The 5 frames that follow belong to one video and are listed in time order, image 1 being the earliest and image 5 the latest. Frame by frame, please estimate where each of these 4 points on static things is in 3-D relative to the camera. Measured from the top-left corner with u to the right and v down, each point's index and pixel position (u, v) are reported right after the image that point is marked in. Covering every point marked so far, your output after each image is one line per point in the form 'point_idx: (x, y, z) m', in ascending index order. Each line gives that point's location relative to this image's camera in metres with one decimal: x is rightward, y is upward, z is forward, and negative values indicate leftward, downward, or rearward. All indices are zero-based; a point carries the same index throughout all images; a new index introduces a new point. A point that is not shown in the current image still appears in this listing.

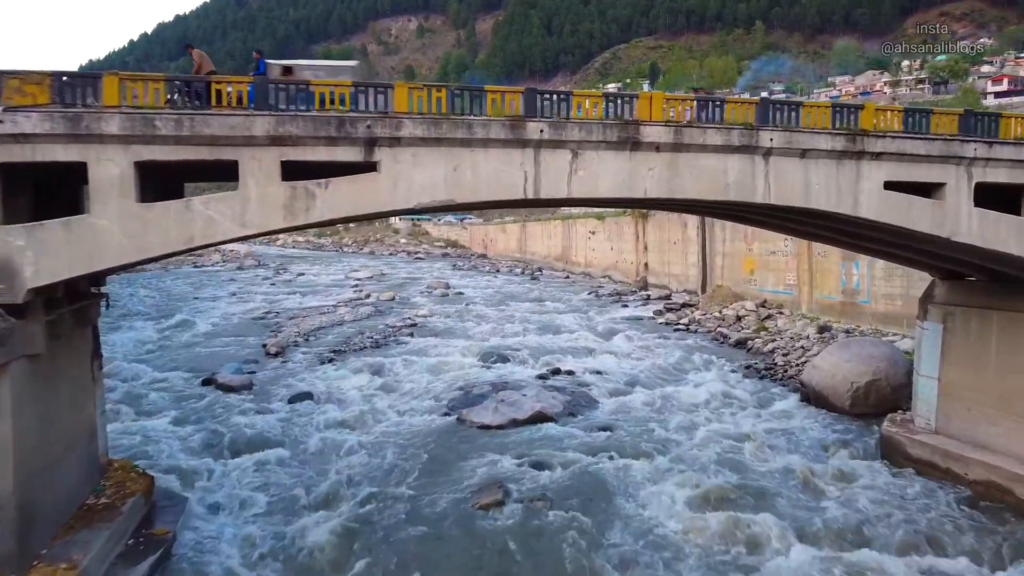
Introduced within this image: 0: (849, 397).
0: (+4.3, -1.4, +10.5) m
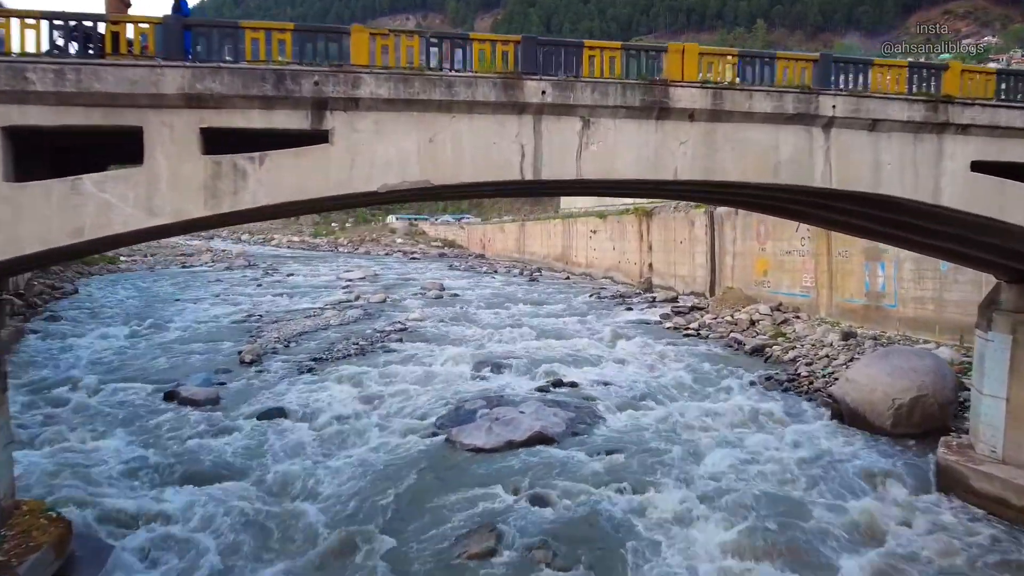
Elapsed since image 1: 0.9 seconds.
0: (+4.3, -1.4, +9.3) m
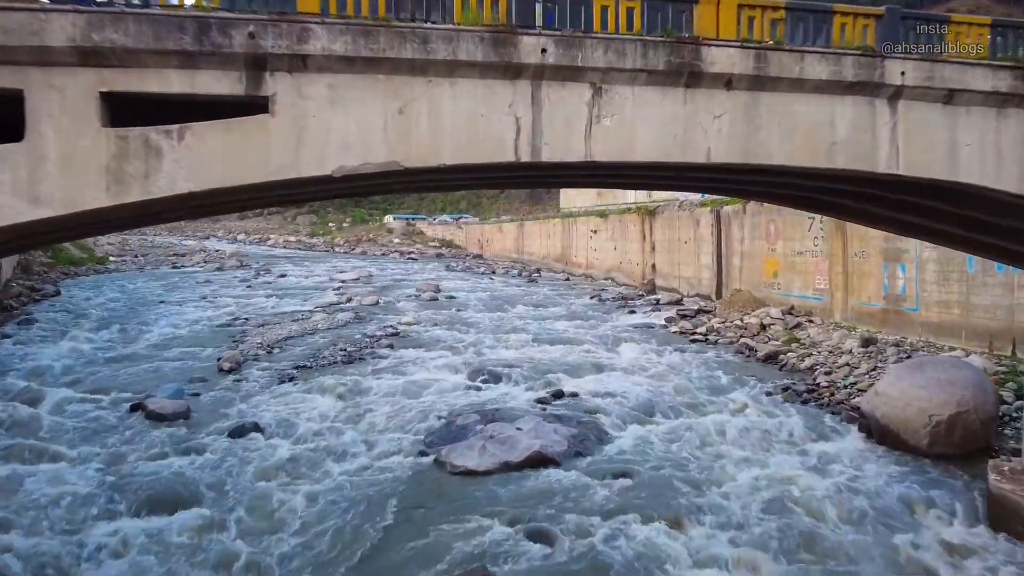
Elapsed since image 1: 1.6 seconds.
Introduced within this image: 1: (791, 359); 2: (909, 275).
0: (+4.2, -1.5, +8.4) m
1: (+4.5, -1.1, +13.2) m
2: (+6.8, +0.2, +14.1) m
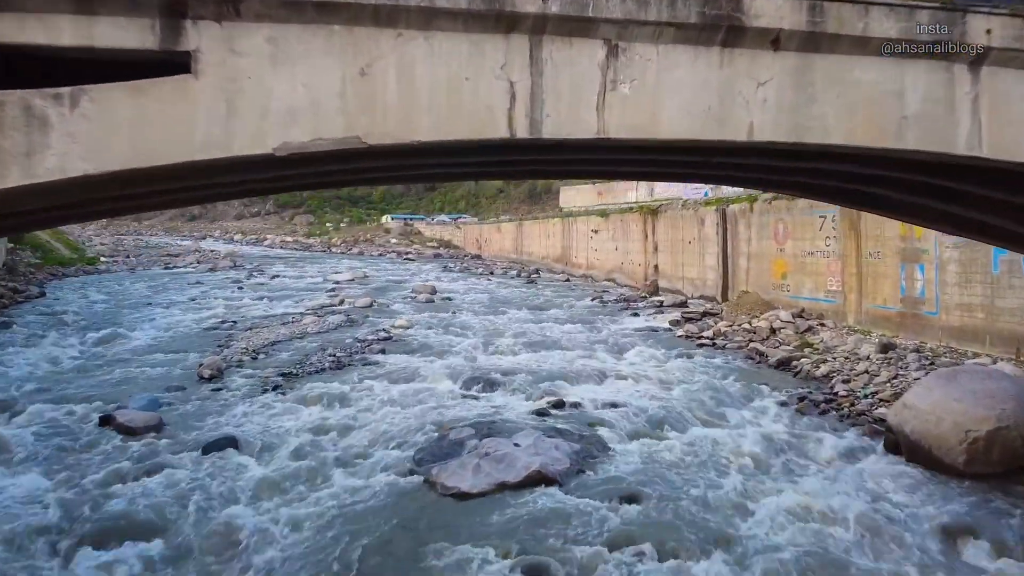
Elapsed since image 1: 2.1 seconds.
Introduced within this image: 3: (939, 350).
0: (+4.2, -1.5, +7.6) m
1: (+4.5, -1.2, +12.5) m
2: (+6.8, +0.2, +13.3) m
3: (+6.8, -1.0, +12.9) m
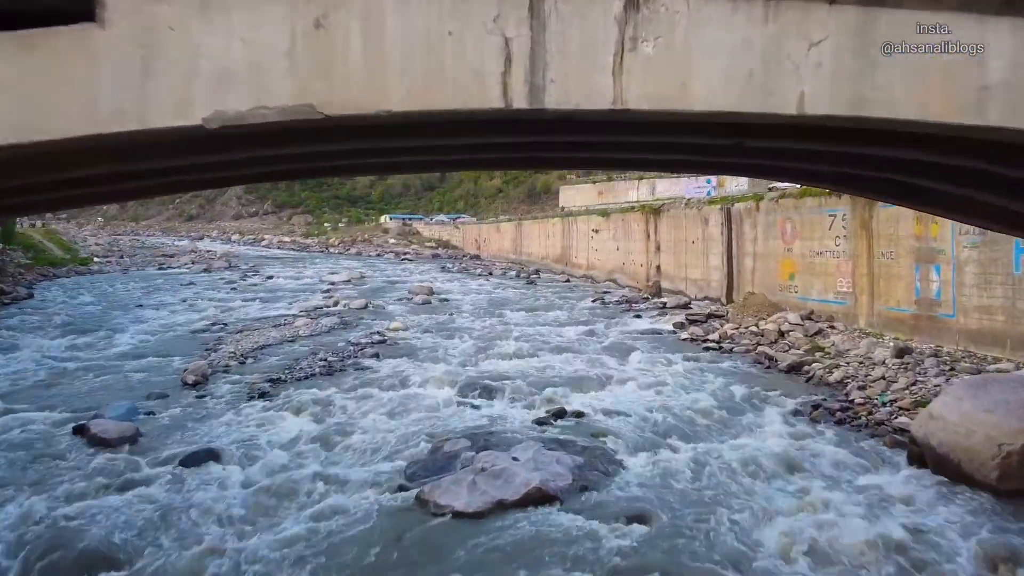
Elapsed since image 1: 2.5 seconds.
0: (+4.2, -1.6, +7.1) m
1: (+4.5, -1.2, +11.9) m
2: (+6.8, +0.2, +12.8) m
3: (+6.7, -1.0, +12.4) m
